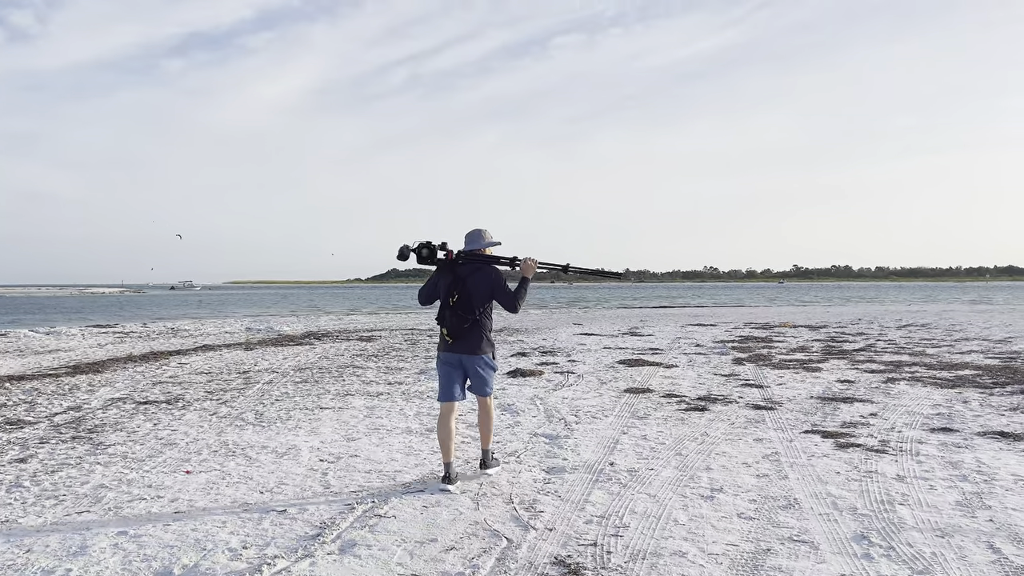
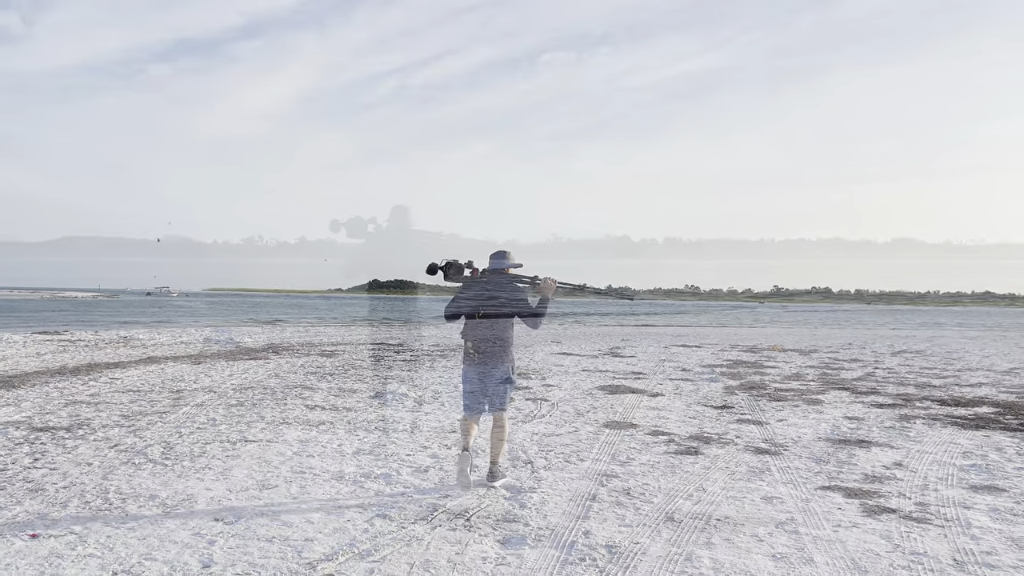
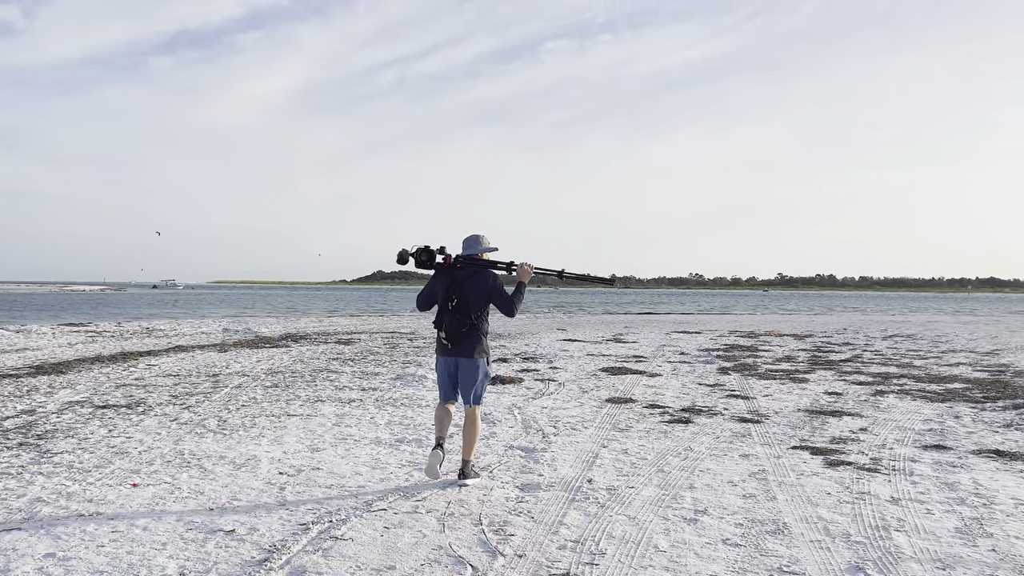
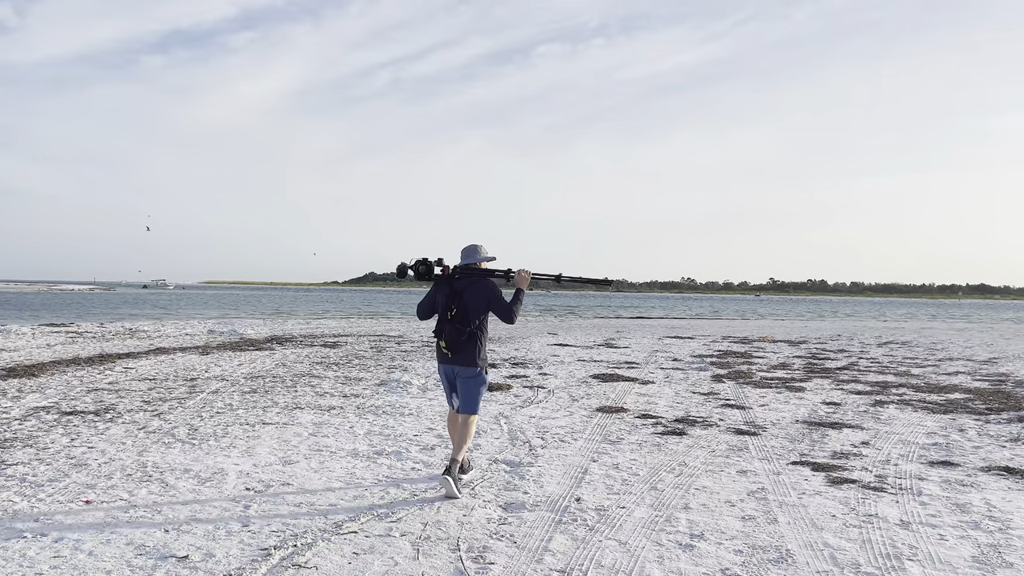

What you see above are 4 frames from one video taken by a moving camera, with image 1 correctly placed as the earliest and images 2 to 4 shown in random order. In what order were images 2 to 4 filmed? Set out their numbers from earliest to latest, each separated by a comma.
3, 4, 2
